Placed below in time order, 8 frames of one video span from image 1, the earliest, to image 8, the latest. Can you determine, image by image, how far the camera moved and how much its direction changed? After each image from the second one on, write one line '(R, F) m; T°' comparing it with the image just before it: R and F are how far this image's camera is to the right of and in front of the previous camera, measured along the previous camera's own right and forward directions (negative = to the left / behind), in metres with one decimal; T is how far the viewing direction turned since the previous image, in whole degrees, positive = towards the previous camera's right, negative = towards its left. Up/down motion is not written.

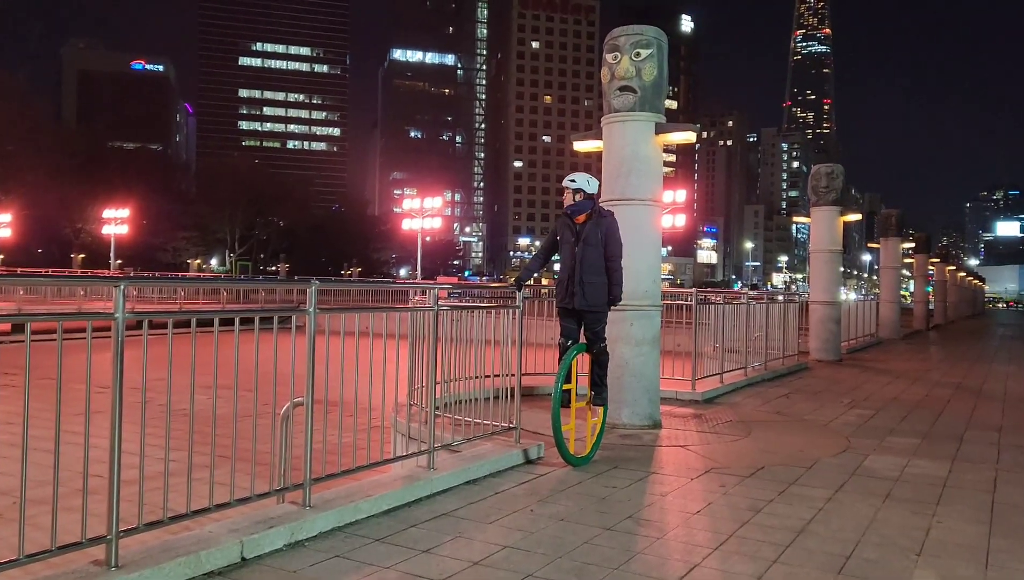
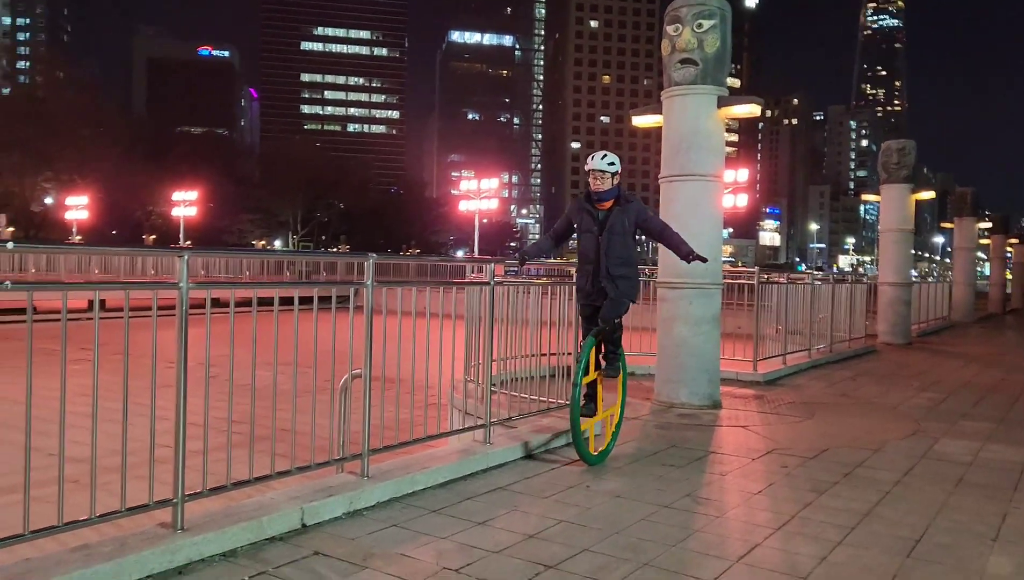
(0.0, 0.0) m; -4°
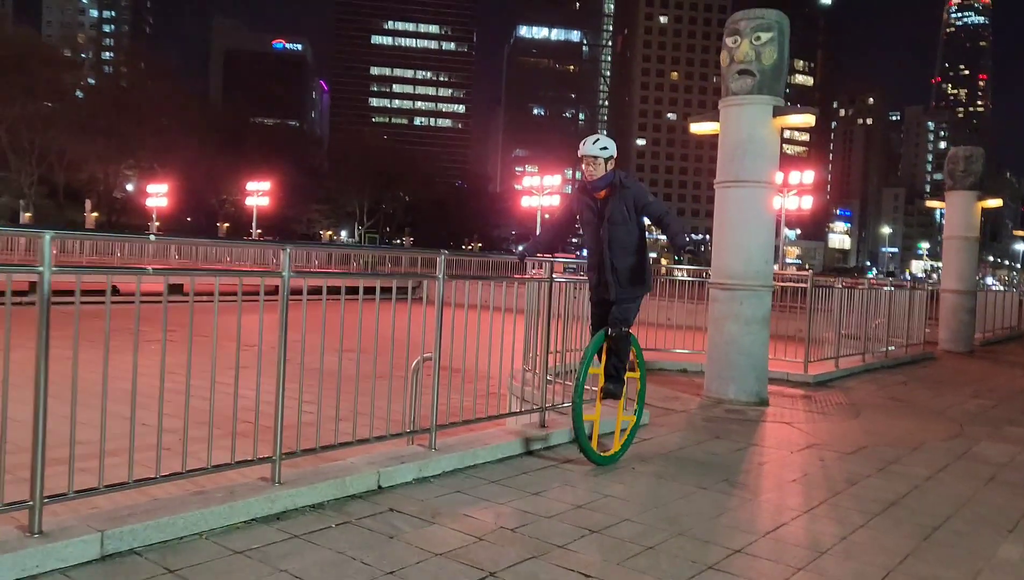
(0.0, -0.5) m; -4°
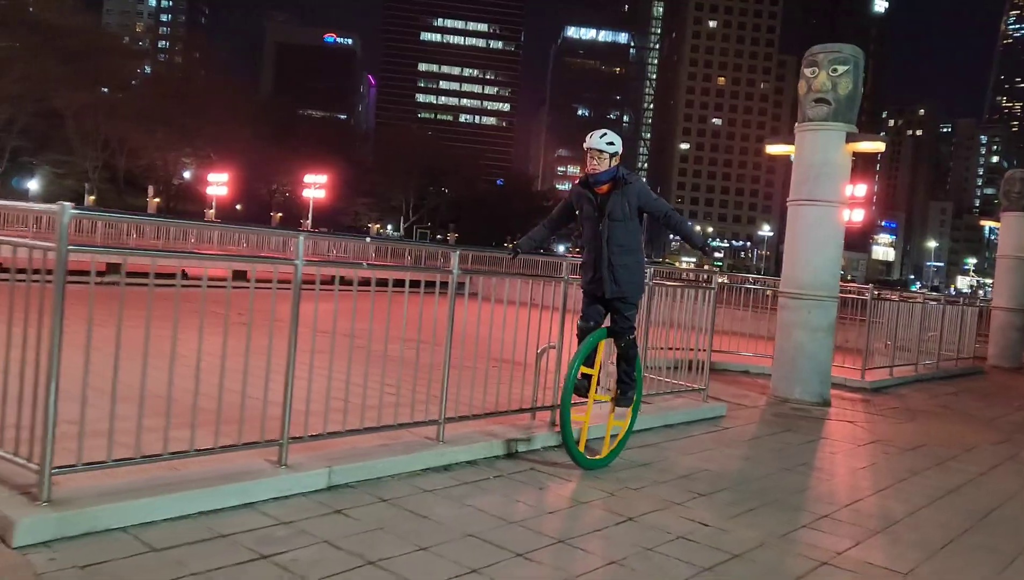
(-0.7, -1.0) m; -3°
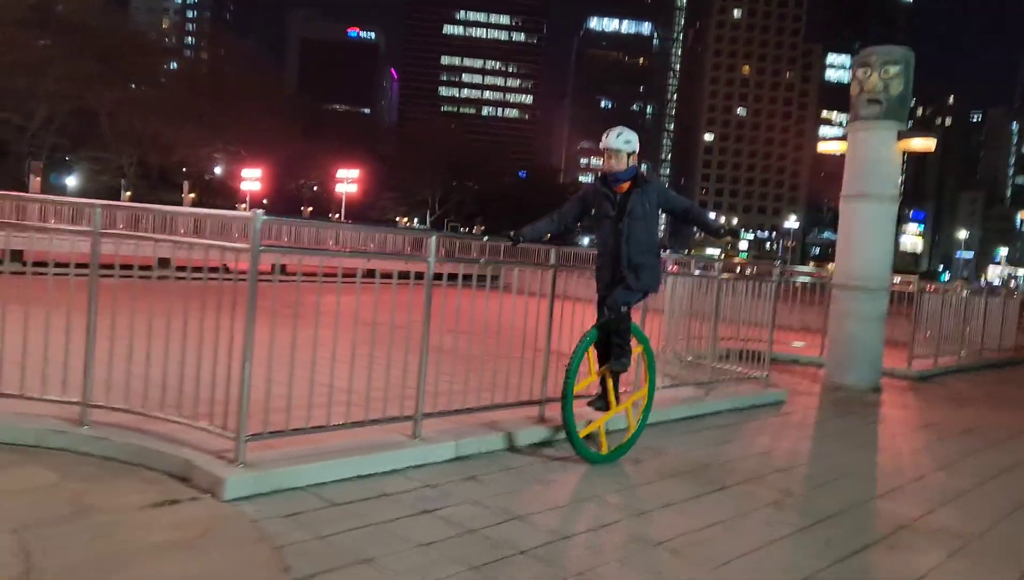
(-0.6, -0.6) m; -2°
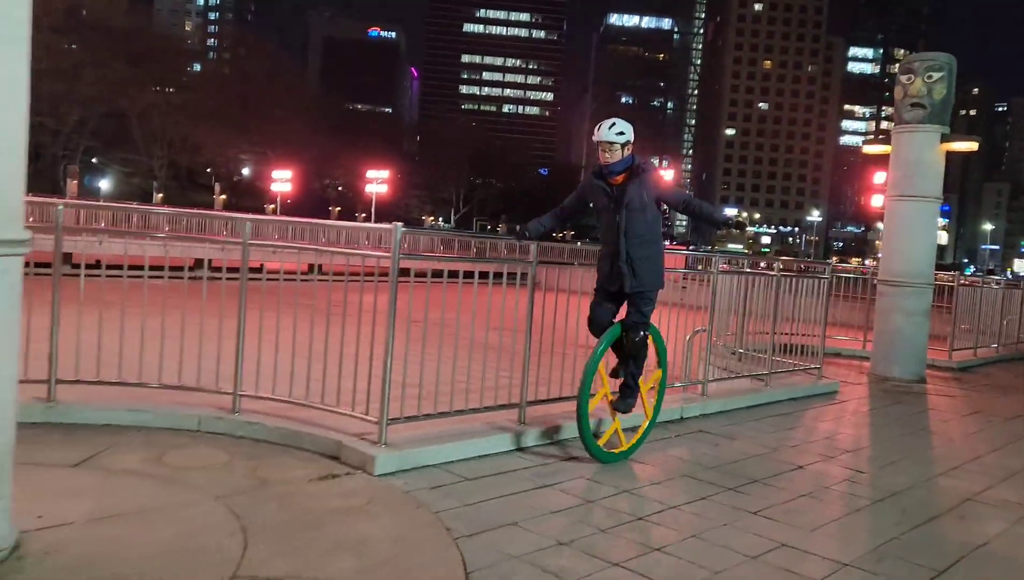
(-0.6, -0.6) m; -1°
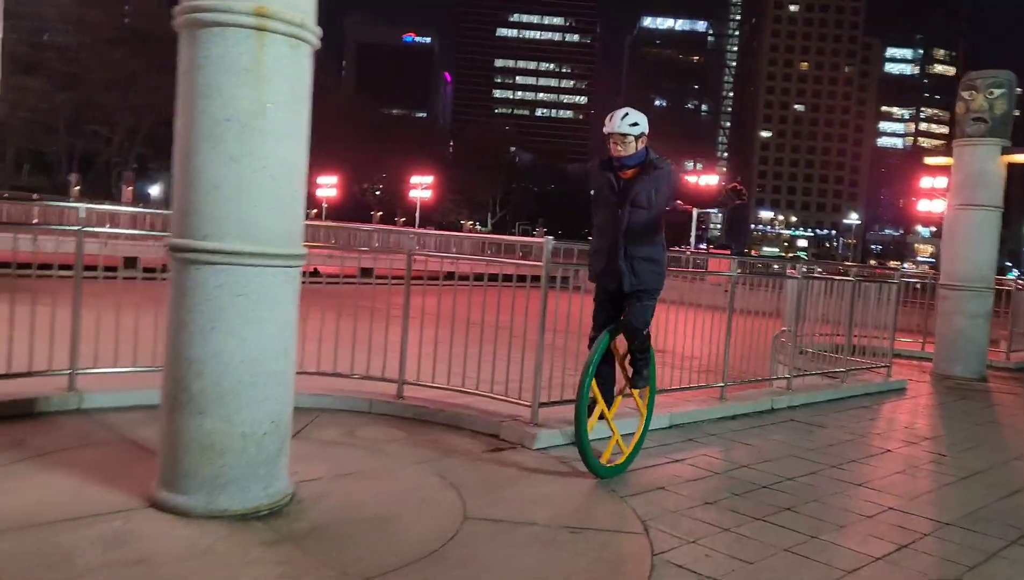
(-0.8, -0.9) m; -2°
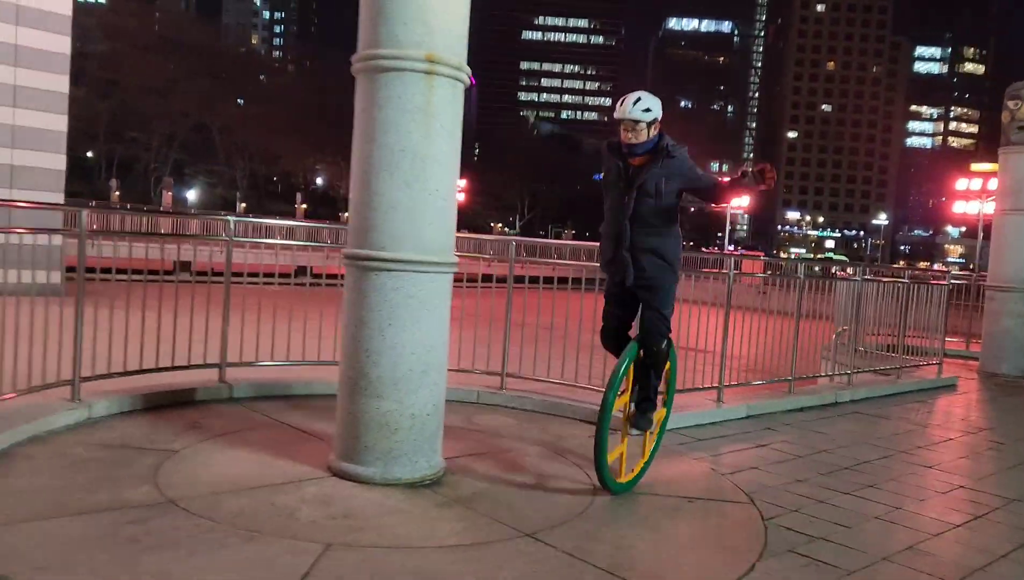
(-0.6, -0.7) m; -2°
